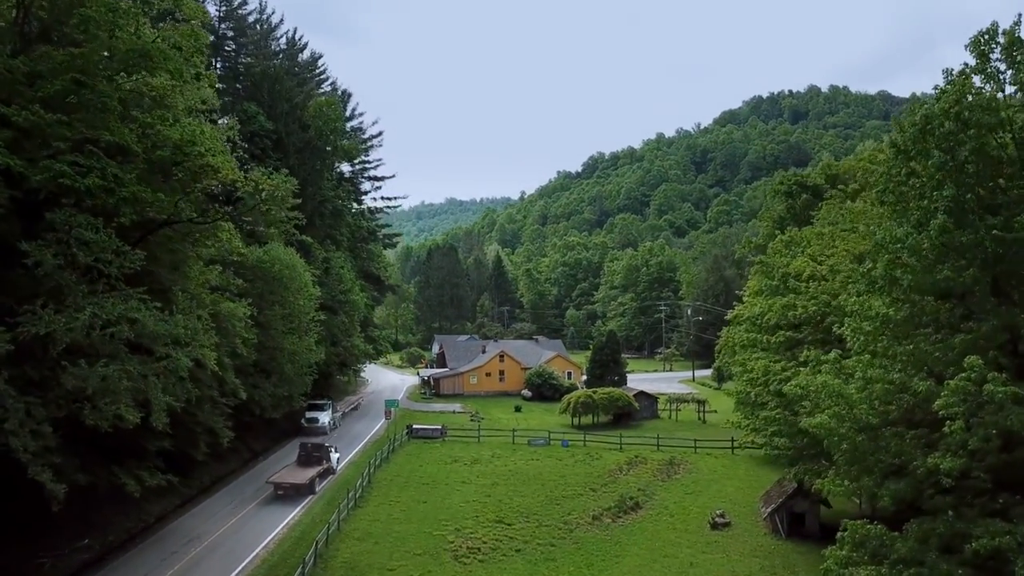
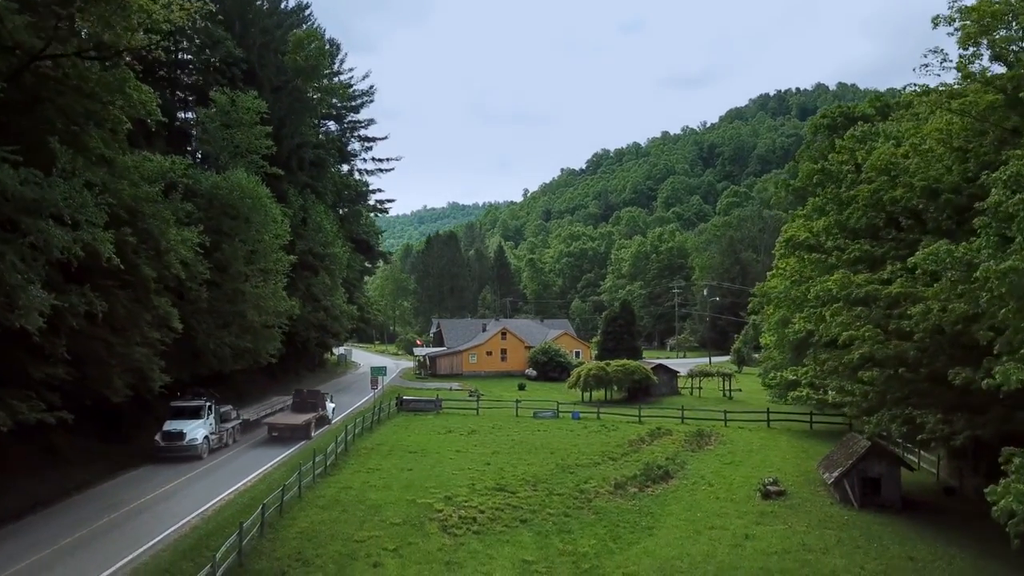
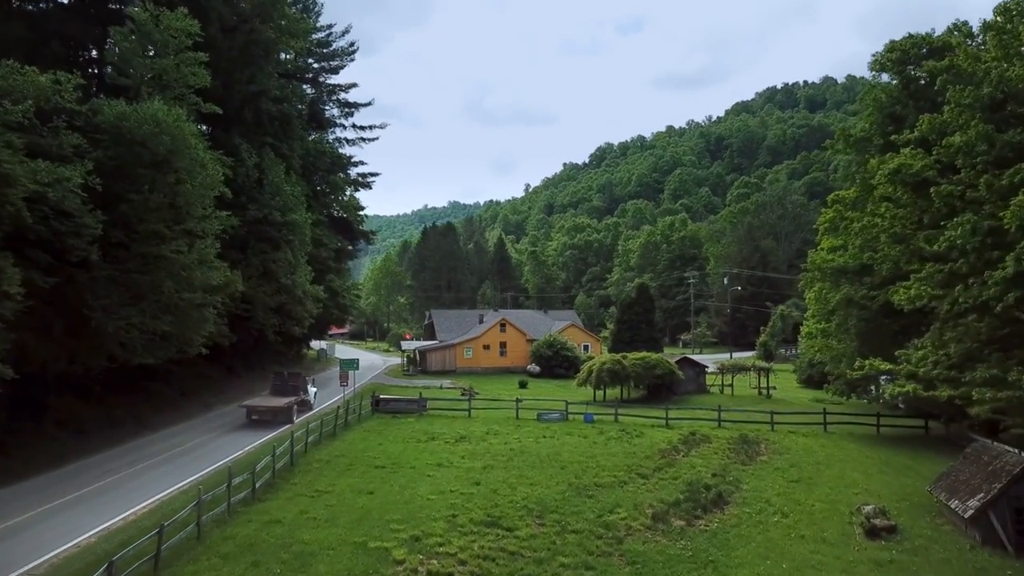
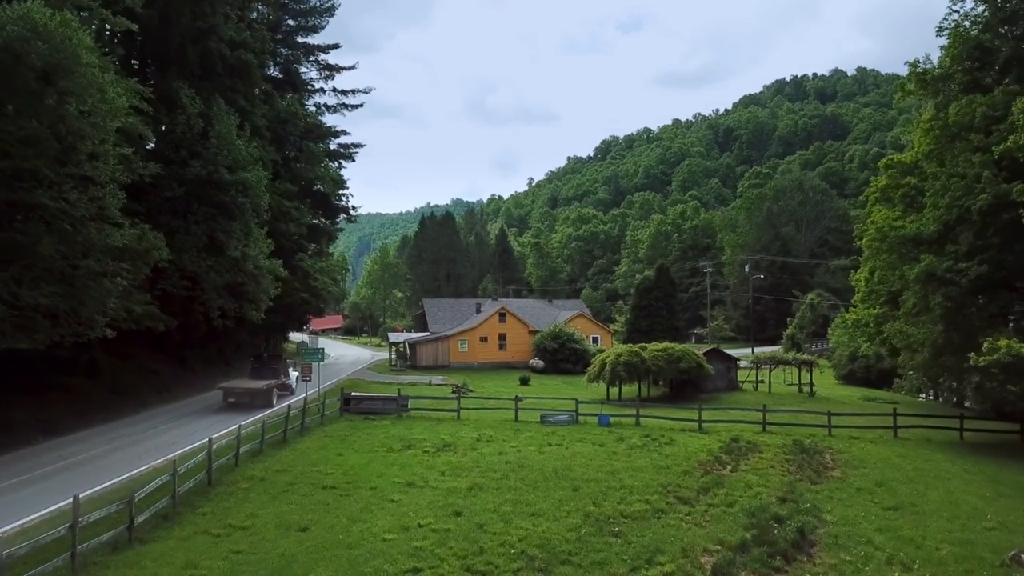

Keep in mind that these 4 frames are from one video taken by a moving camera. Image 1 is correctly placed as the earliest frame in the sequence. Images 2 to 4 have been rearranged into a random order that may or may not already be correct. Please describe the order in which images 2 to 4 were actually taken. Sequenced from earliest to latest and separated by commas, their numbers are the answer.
2, 3, 4
